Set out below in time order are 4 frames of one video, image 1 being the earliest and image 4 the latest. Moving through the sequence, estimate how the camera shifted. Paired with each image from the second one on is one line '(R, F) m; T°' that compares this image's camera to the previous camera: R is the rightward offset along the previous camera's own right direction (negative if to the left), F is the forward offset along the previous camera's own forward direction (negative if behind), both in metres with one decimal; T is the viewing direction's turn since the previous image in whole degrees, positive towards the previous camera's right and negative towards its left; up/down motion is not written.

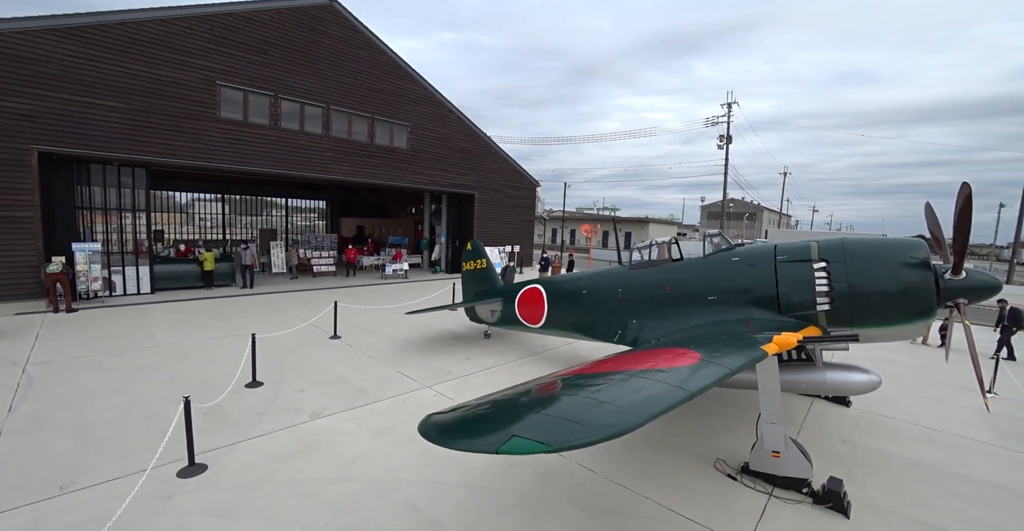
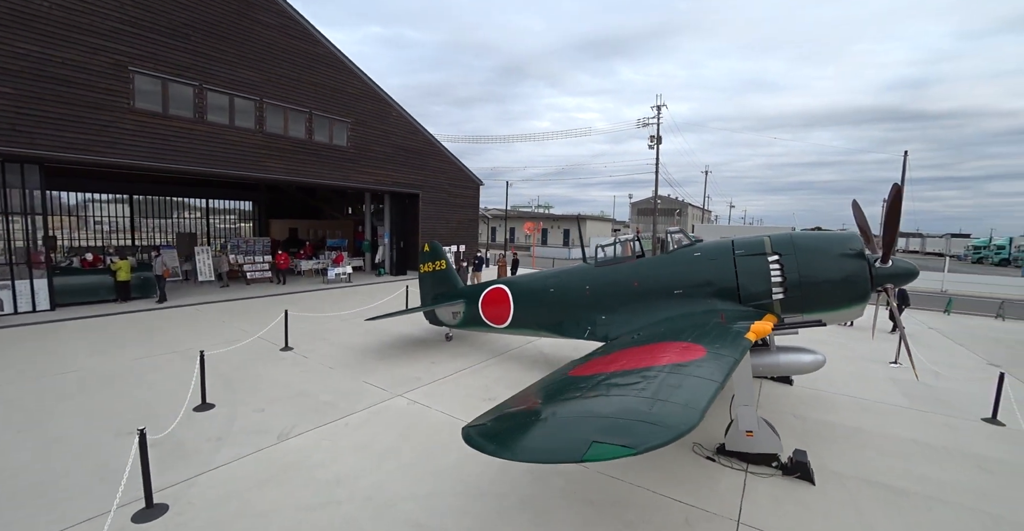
(-0.4, +0.1) m; +8°
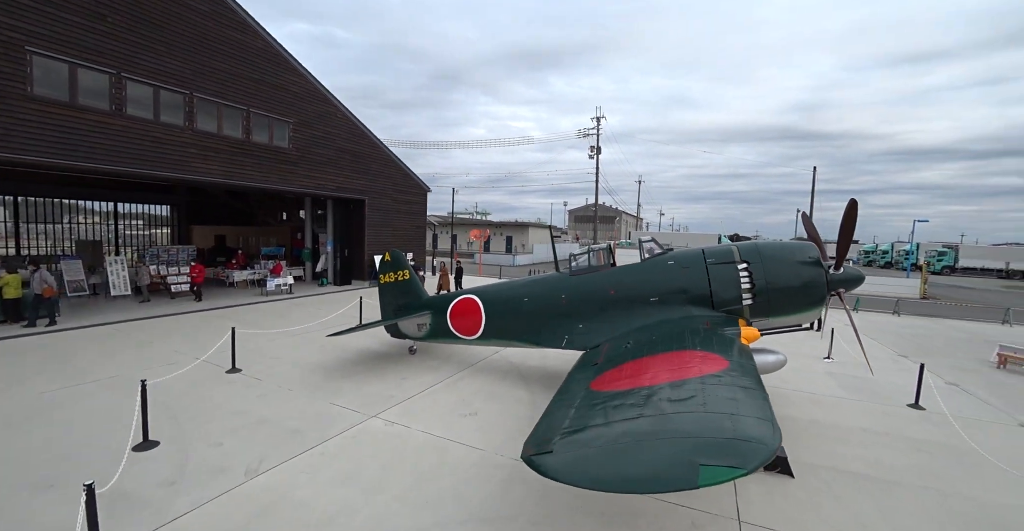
(-0.5, +0.1) m; +8°
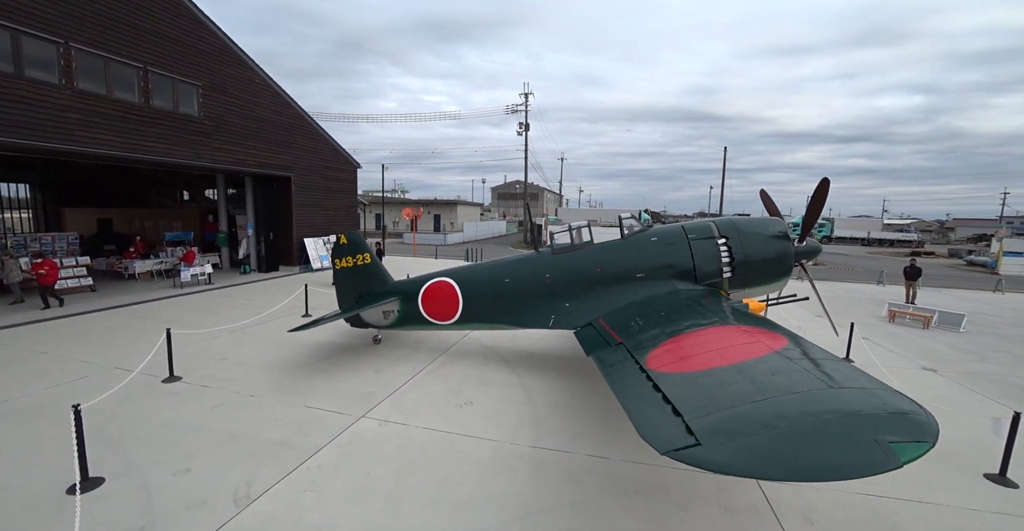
(-0.8, +0.3) m; +10°
